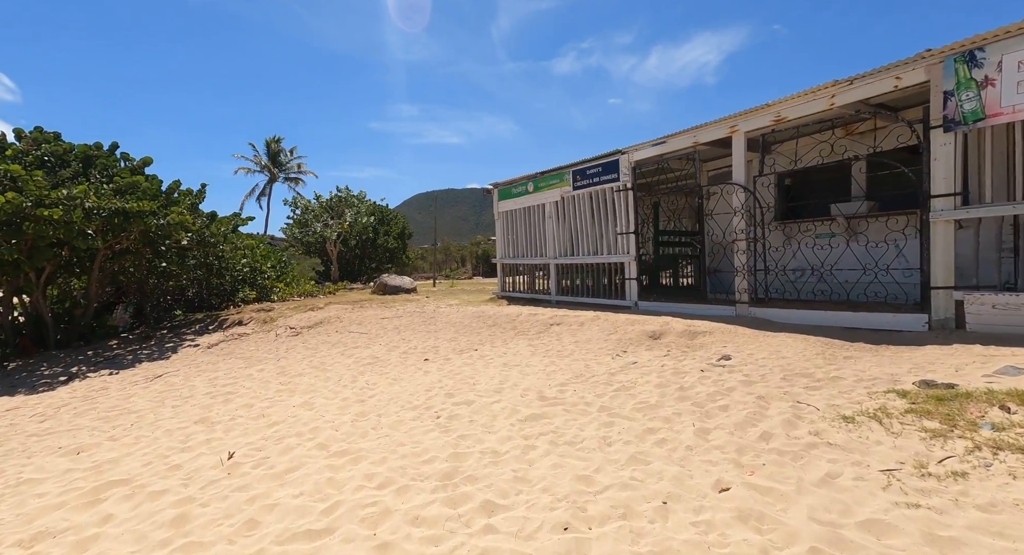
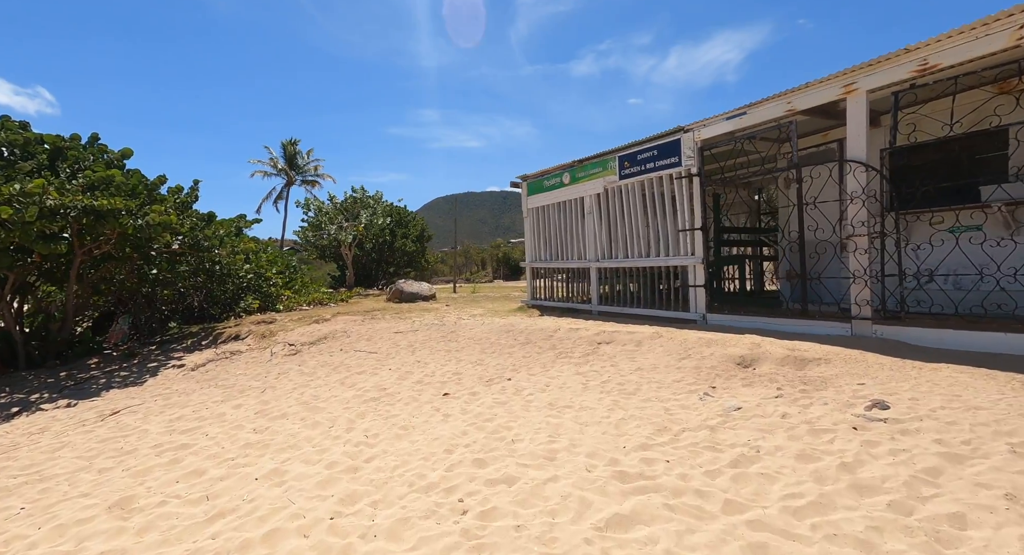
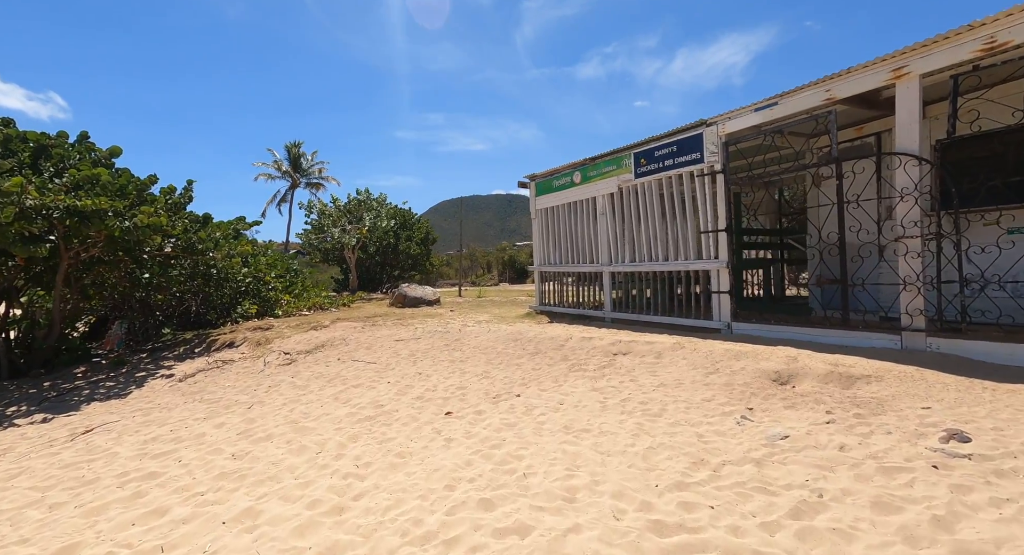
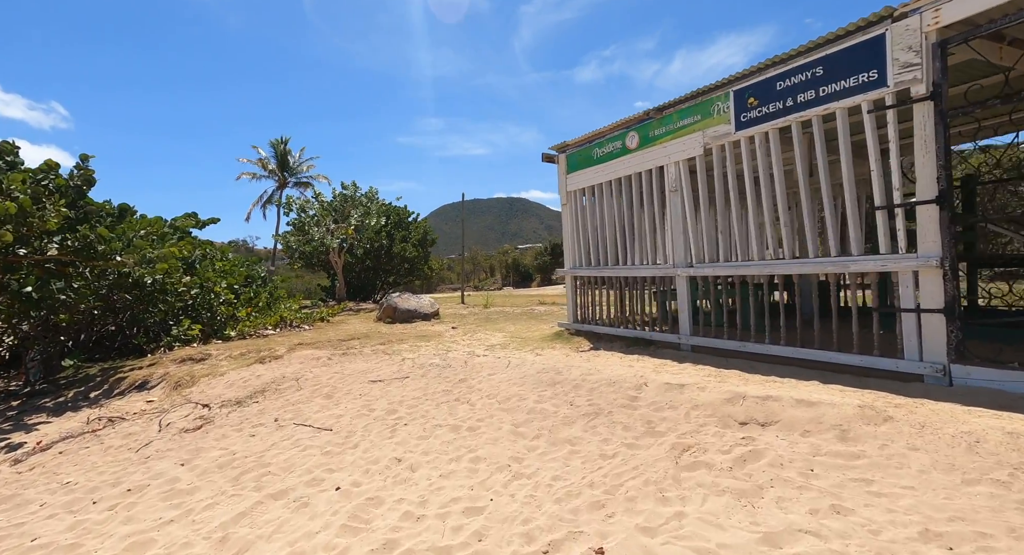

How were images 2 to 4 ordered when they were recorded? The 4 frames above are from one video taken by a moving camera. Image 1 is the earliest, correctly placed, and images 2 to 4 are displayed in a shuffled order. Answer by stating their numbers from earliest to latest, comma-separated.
2, 3, 4
